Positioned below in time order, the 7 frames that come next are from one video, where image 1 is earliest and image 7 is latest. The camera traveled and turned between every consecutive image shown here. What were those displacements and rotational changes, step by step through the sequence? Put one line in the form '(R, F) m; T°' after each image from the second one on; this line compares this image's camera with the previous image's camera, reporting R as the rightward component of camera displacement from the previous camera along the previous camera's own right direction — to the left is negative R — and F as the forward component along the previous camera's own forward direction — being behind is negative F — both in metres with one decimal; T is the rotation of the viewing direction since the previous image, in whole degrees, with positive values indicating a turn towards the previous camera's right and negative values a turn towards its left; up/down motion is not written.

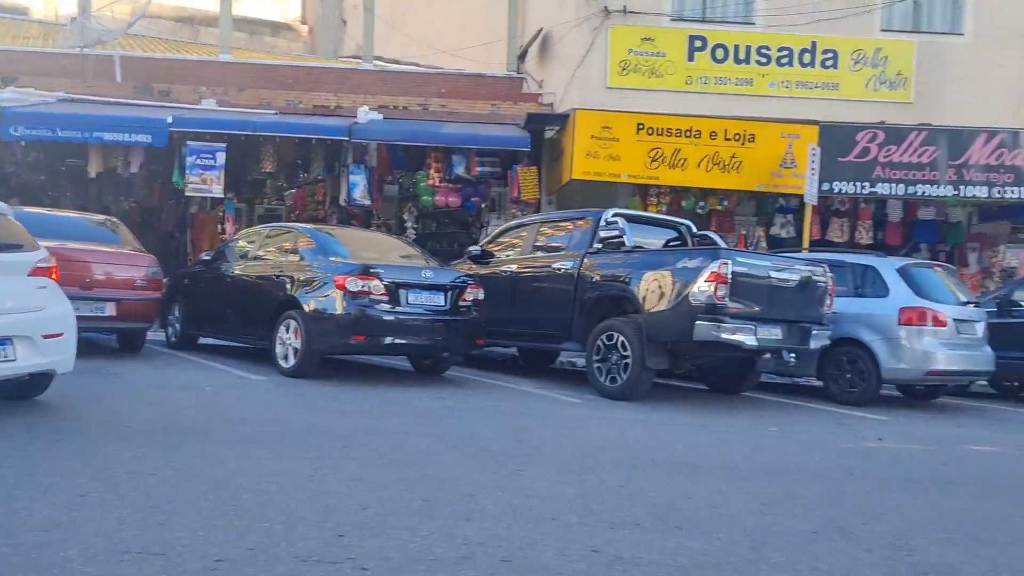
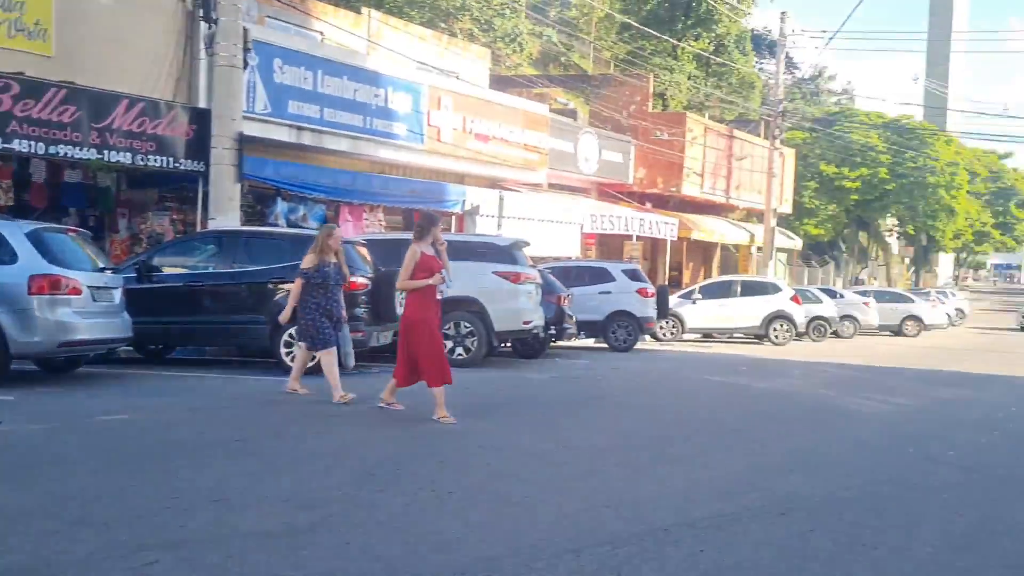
(-0.5, -0.2) m; -11°
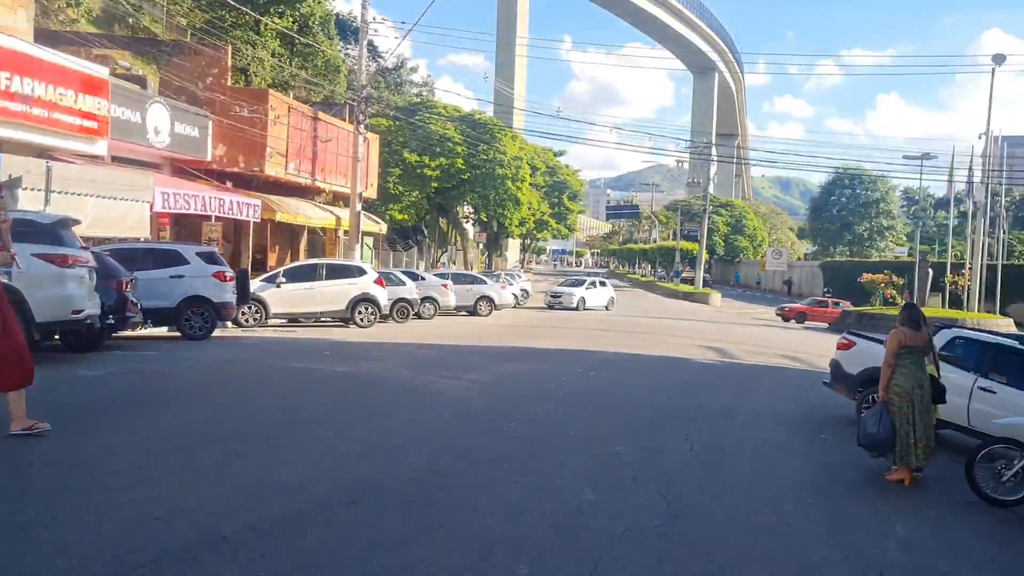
(+0.3, +0.4) m; +26°
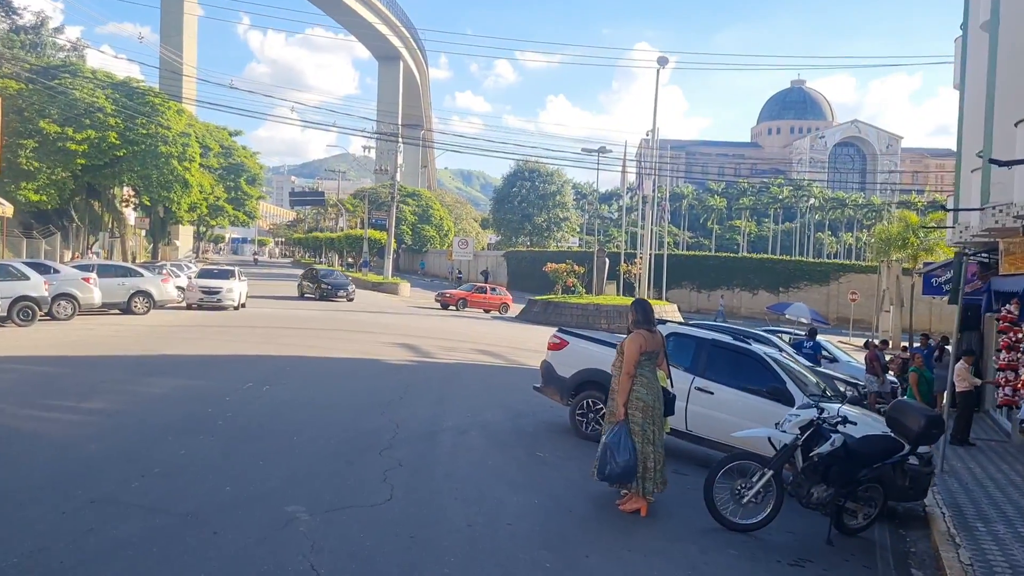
(+0.4, +2.2) m; +20°
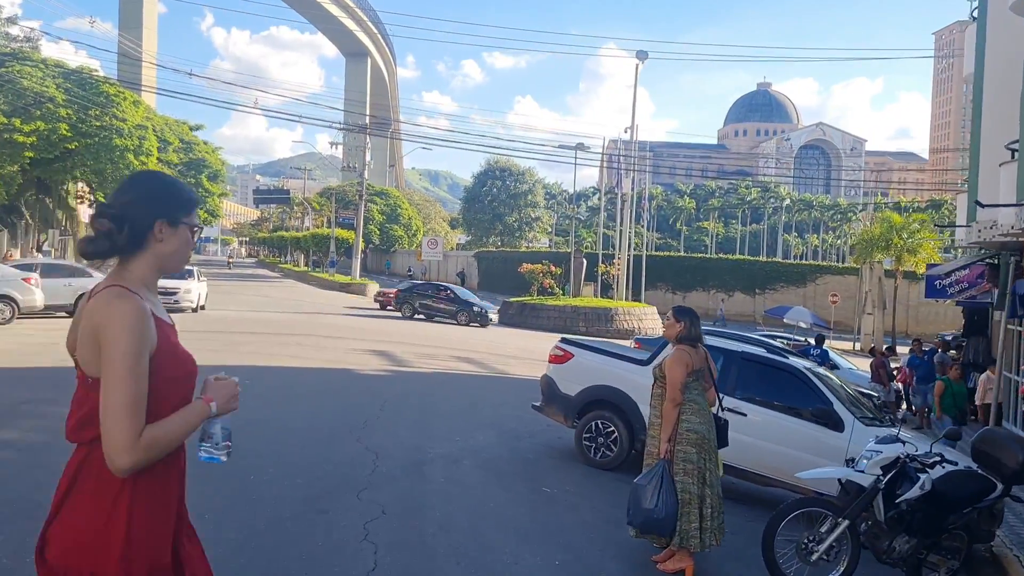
(-0.3, +1.5) m; +2°
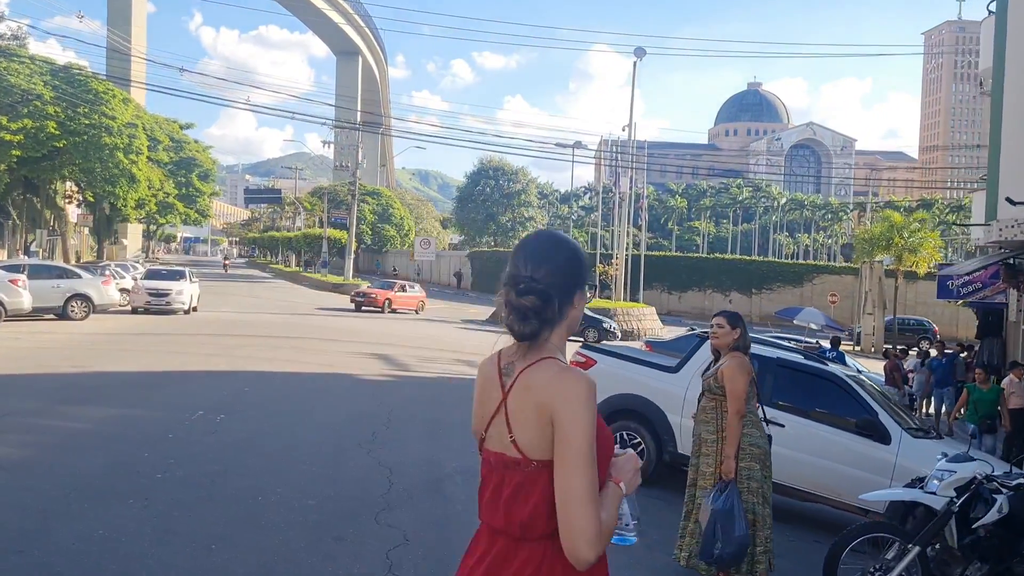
(-0.3, +0.5) m; +1°
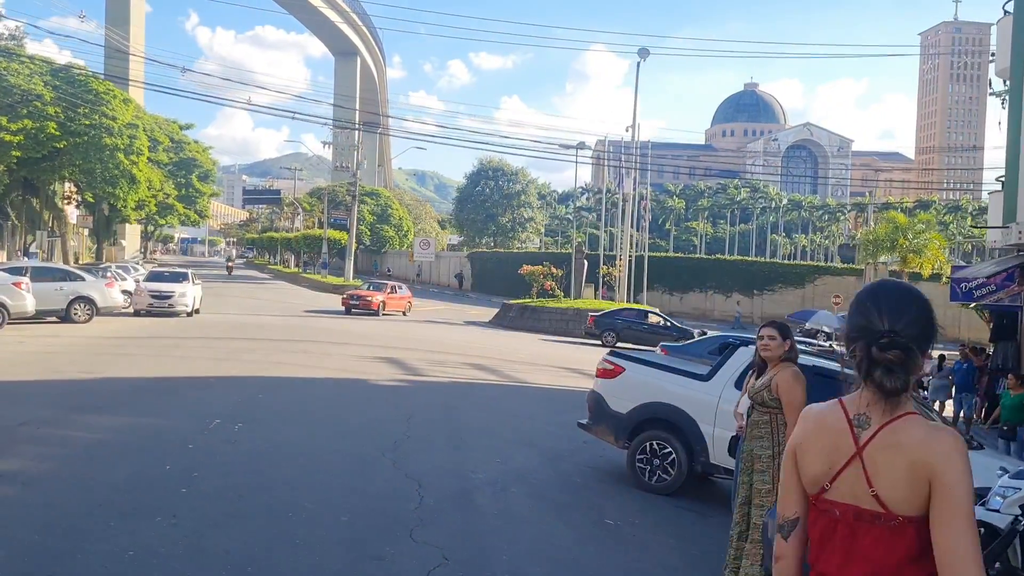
(-0.3, +0.2) m; 0°
